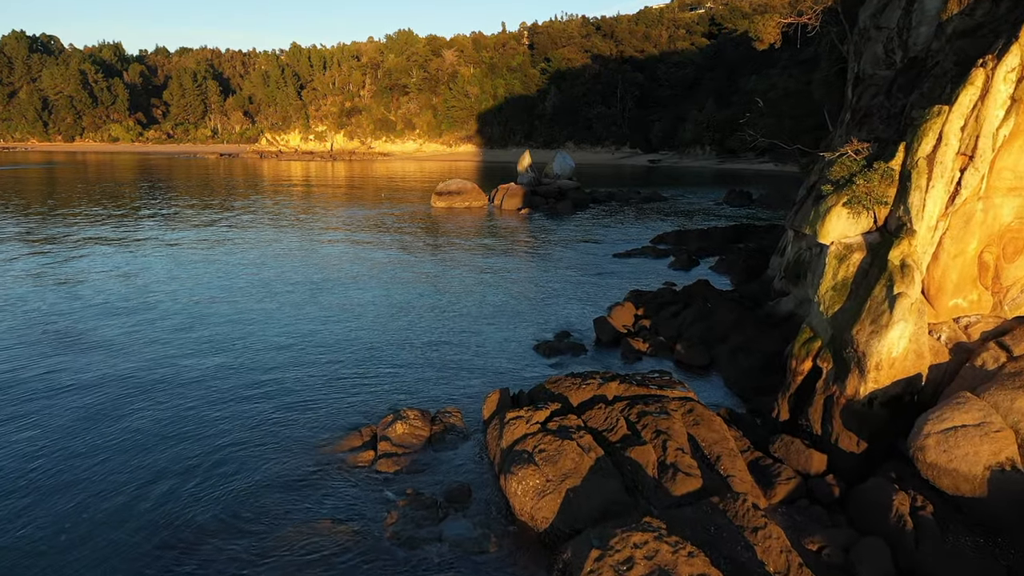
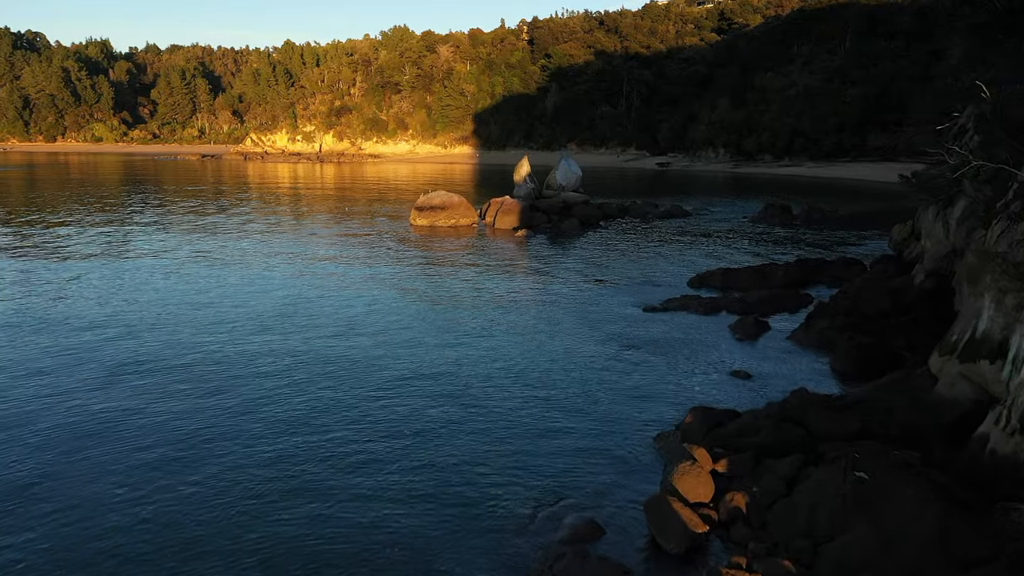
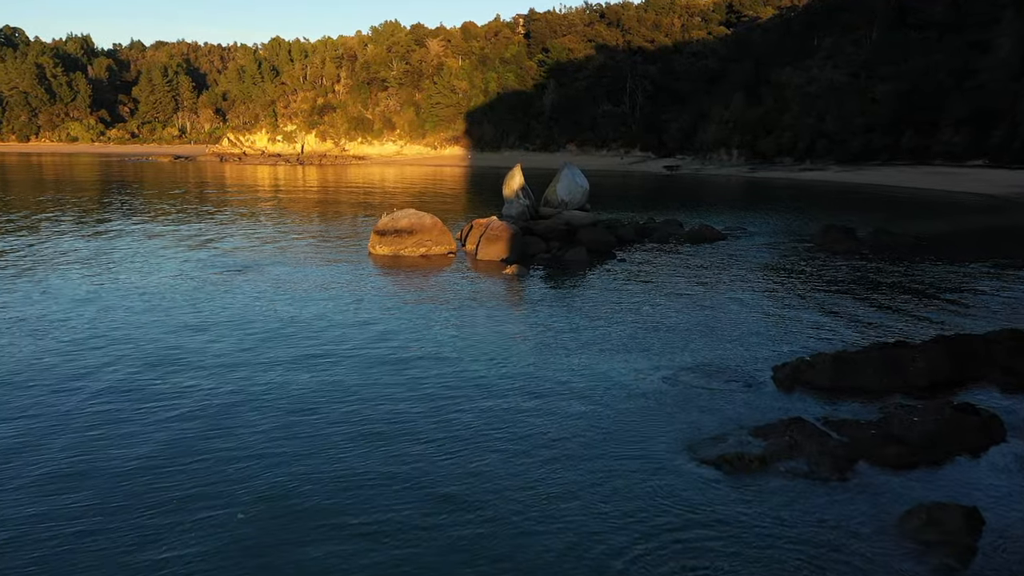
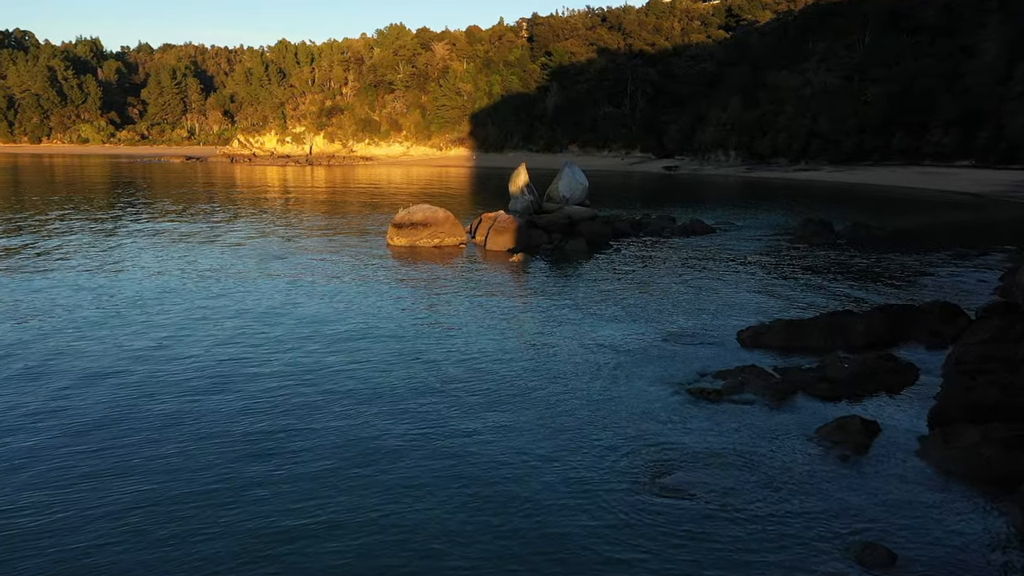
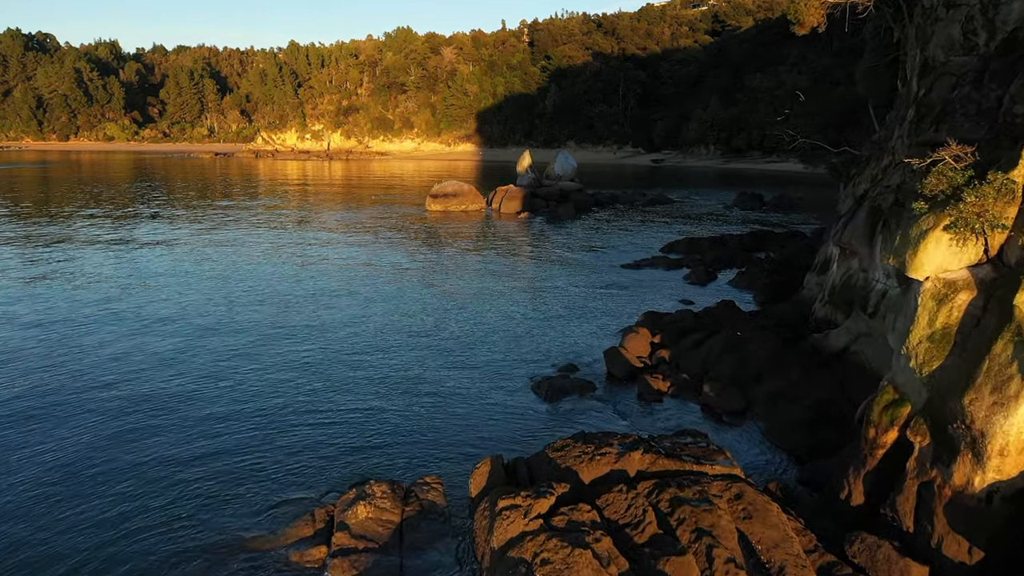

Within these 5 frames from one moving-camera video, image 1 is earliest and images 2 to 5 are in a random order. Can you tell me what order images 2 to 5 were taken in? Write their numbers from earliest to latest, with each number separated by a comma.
5, 2, 4, 3
